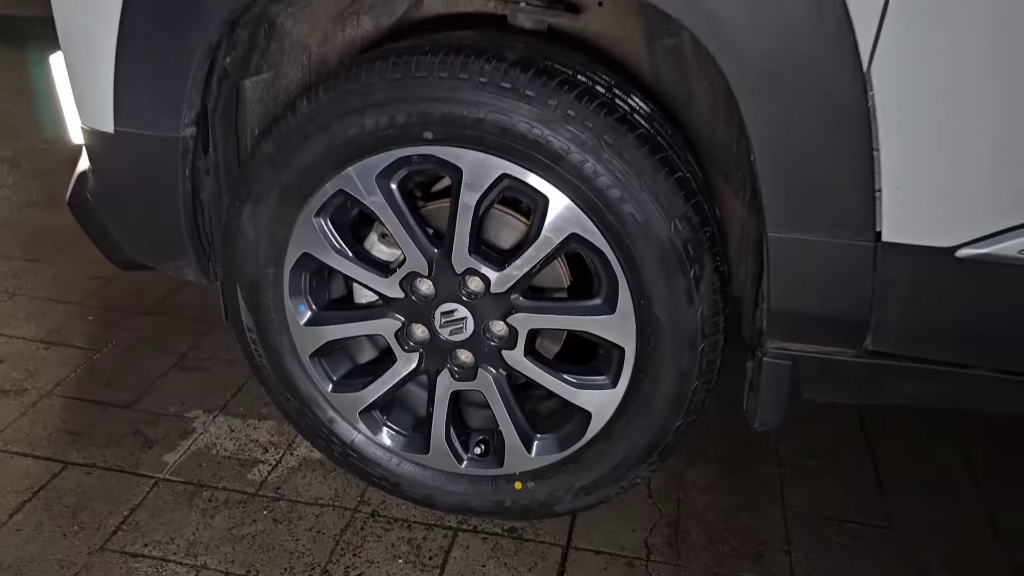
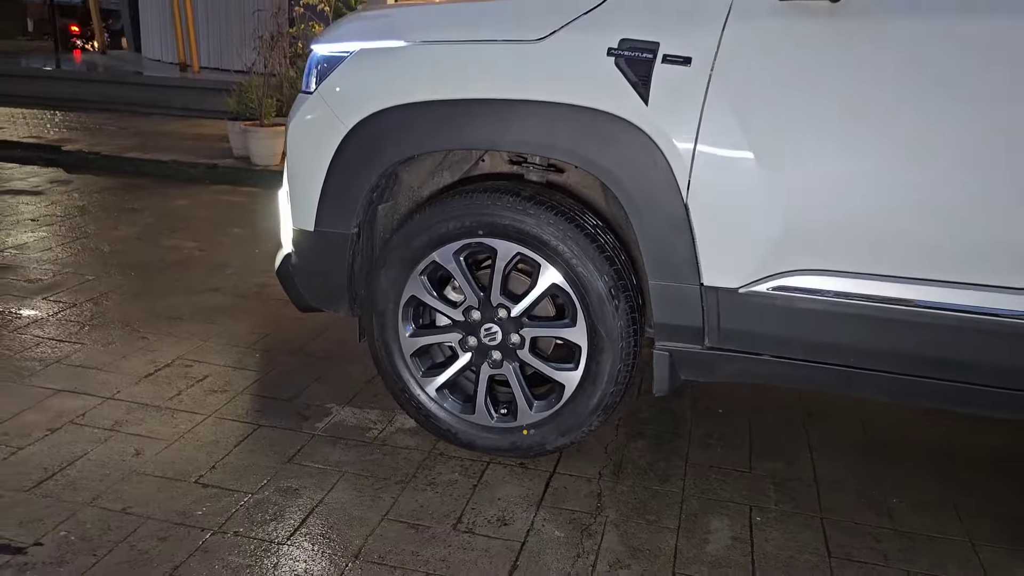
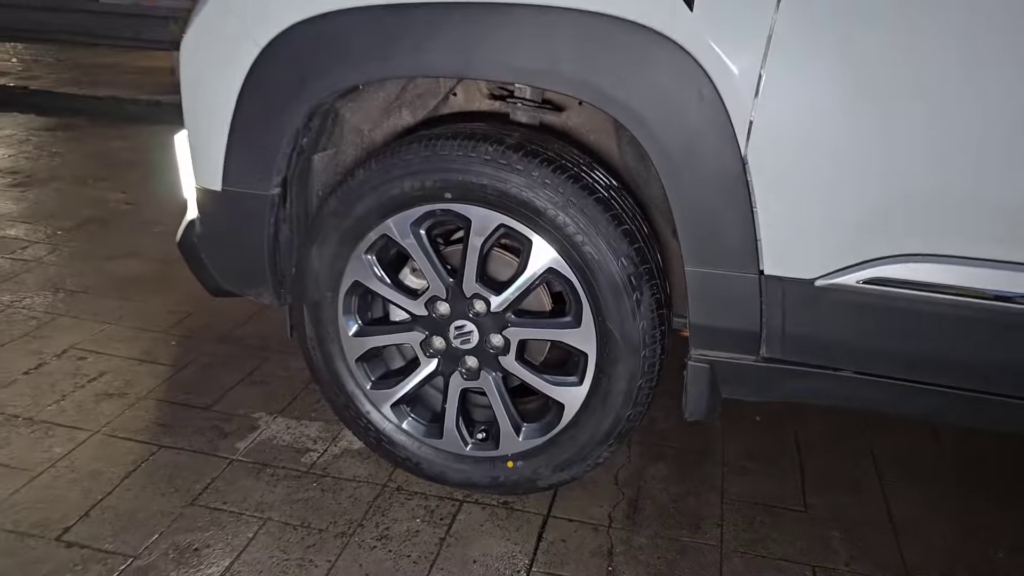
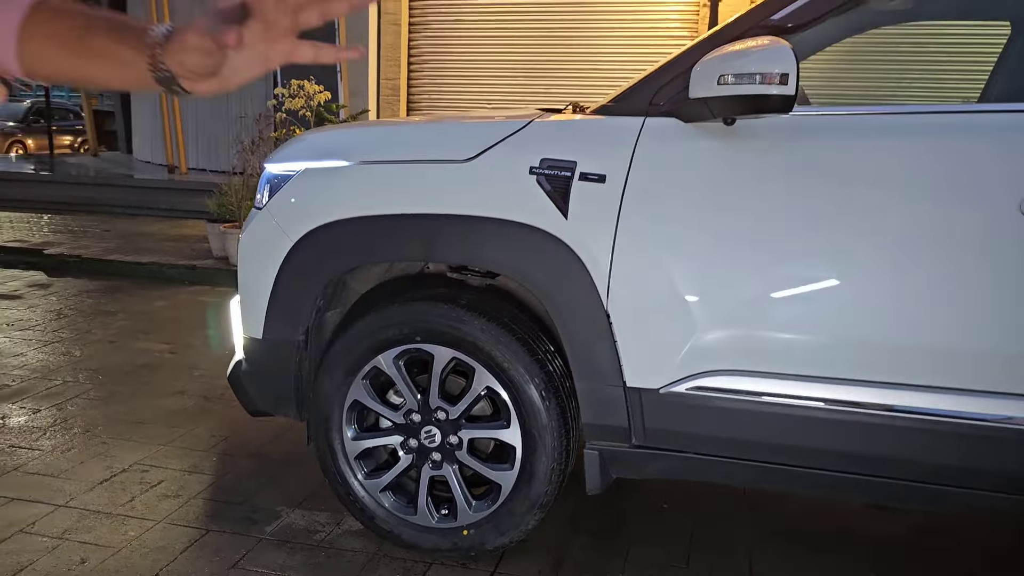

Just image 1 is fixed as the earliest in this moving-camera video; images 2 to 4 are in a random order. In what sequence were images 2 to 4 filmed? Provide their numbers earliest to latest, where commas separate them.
3, 2, 4
